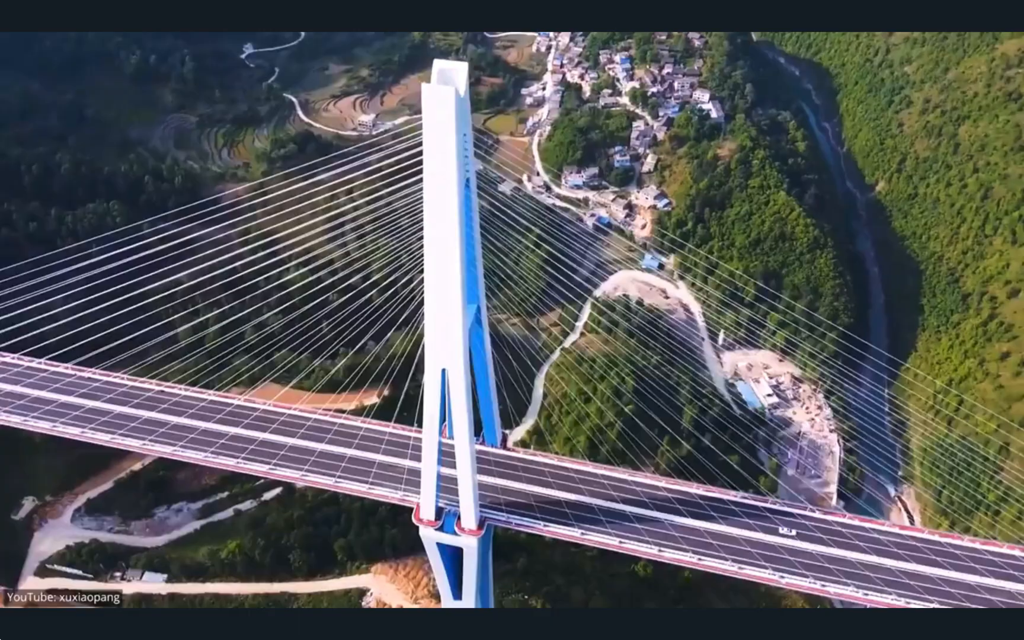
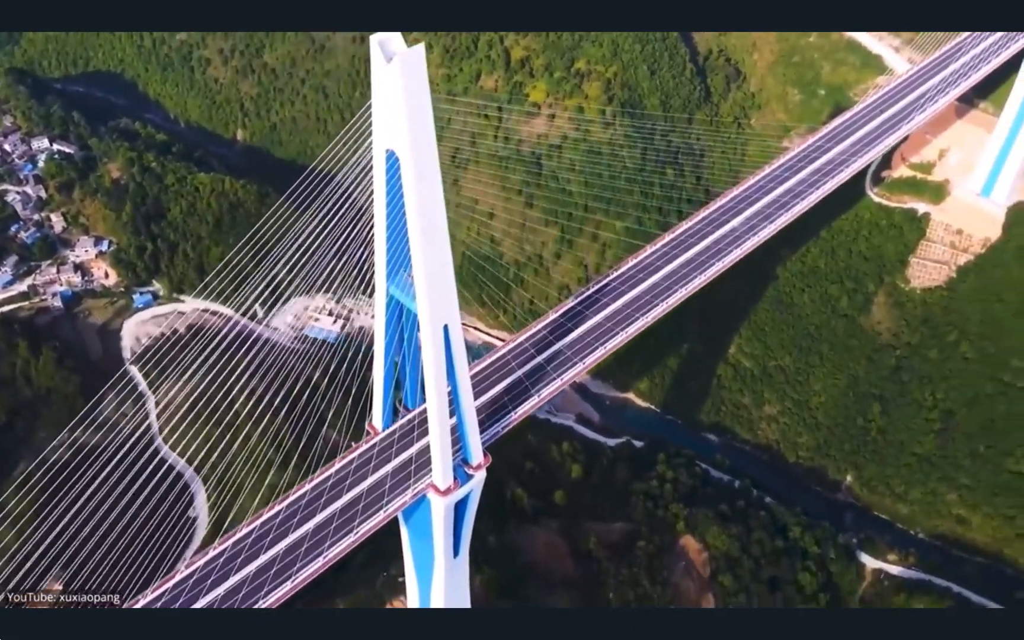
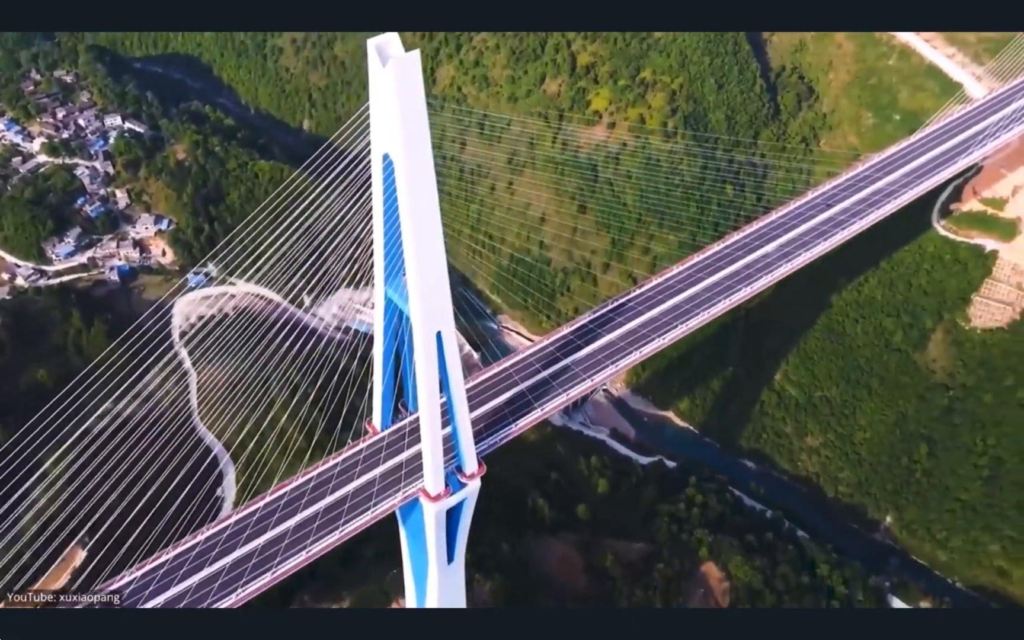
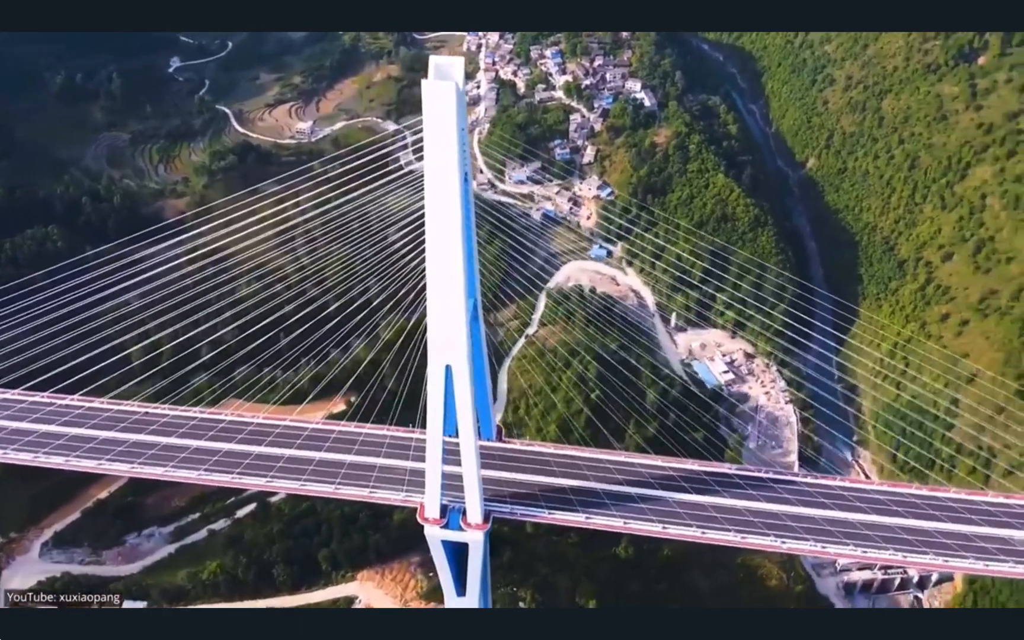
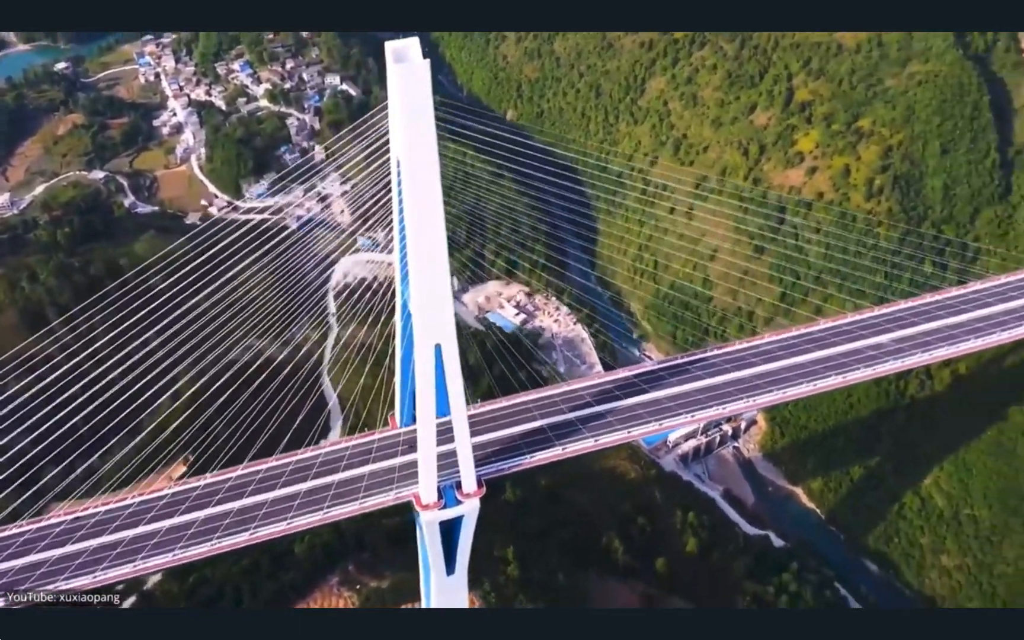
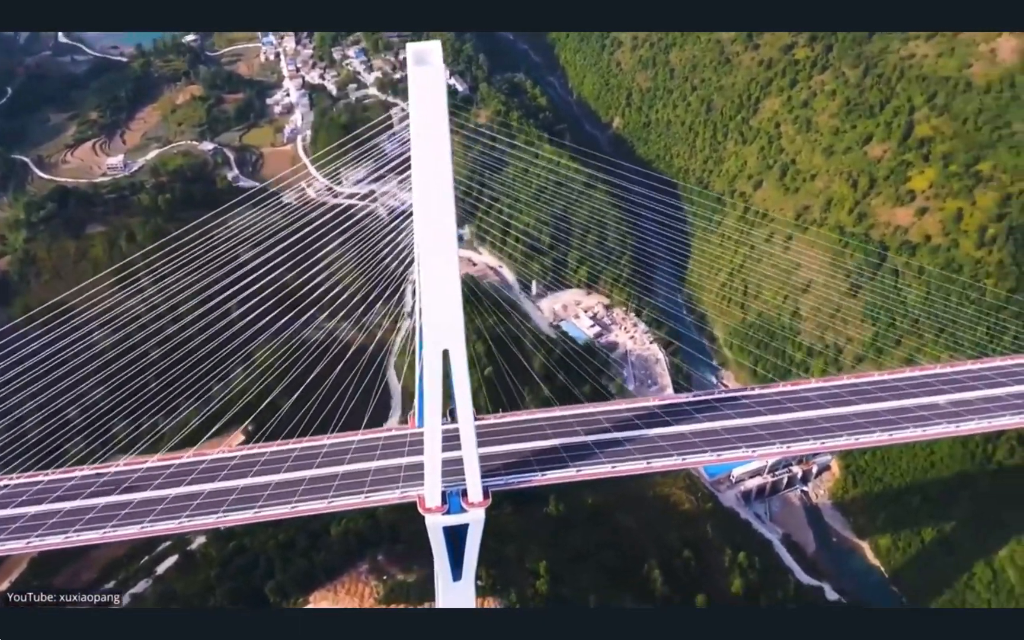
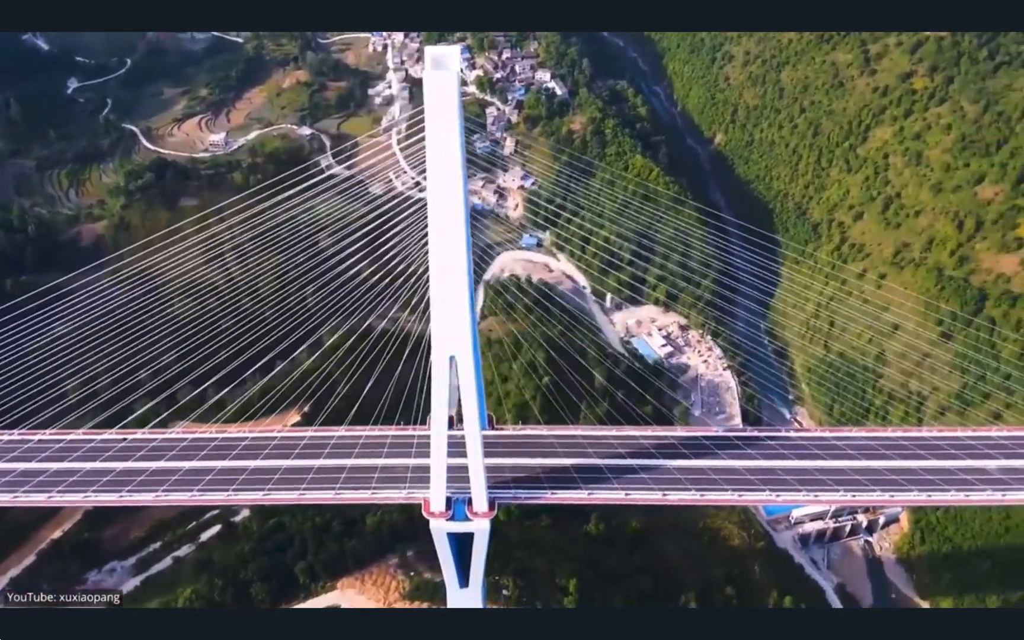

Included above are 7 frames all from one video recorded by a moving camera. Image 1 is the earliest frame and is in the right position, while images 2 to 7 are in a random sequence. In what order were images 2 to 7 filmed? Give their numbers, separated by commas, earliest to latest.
4, 7, 6, 5, 3, 2
